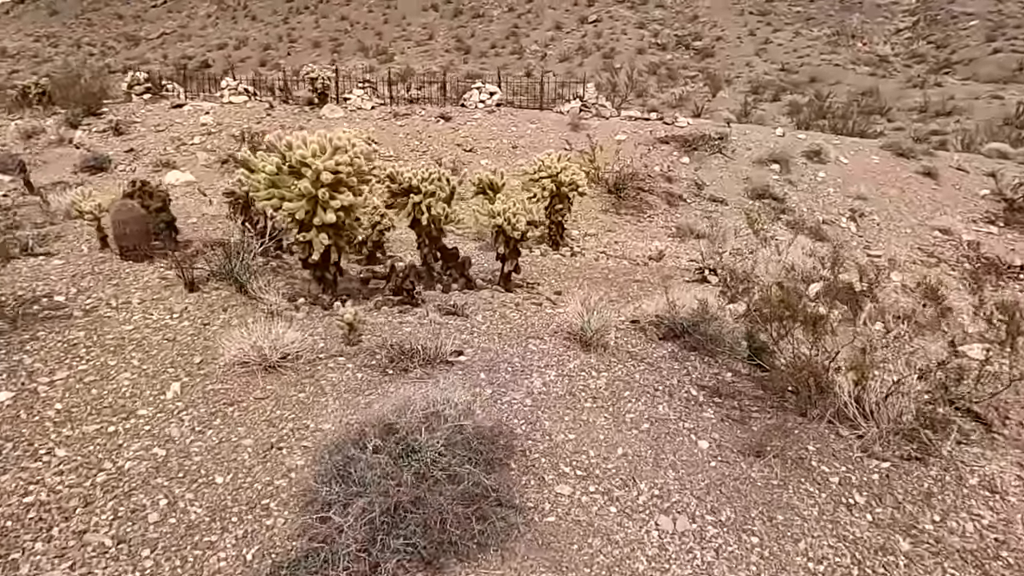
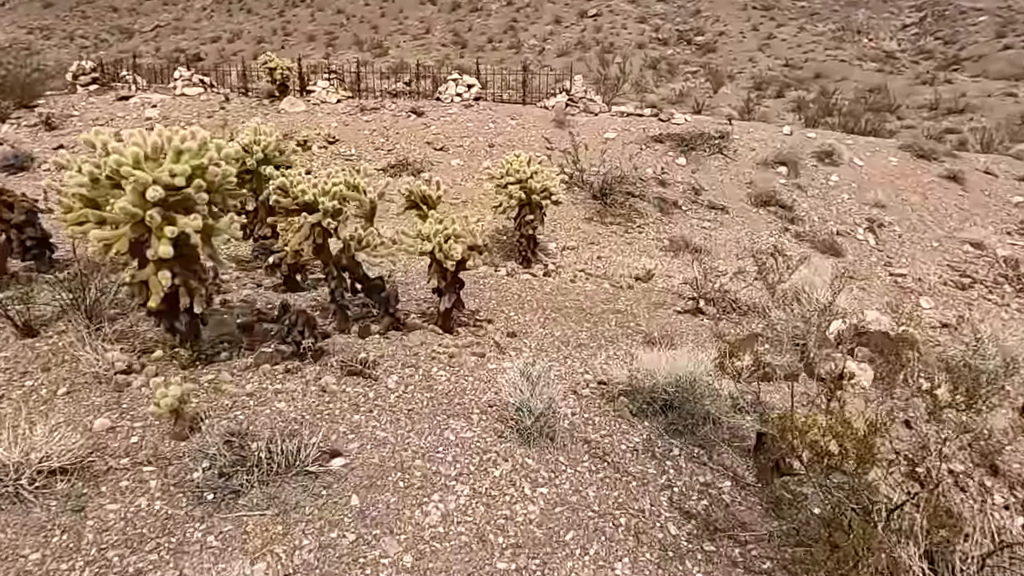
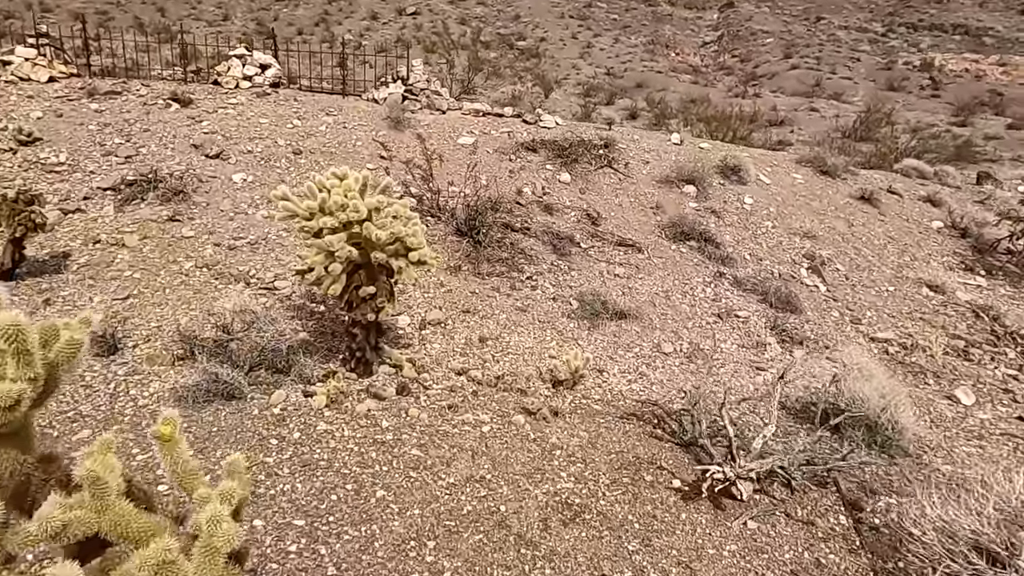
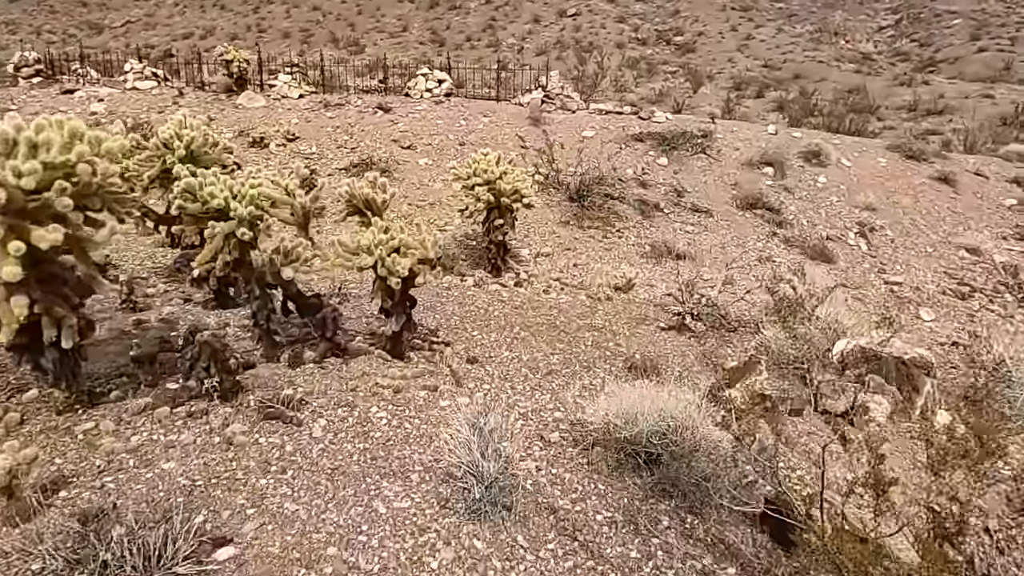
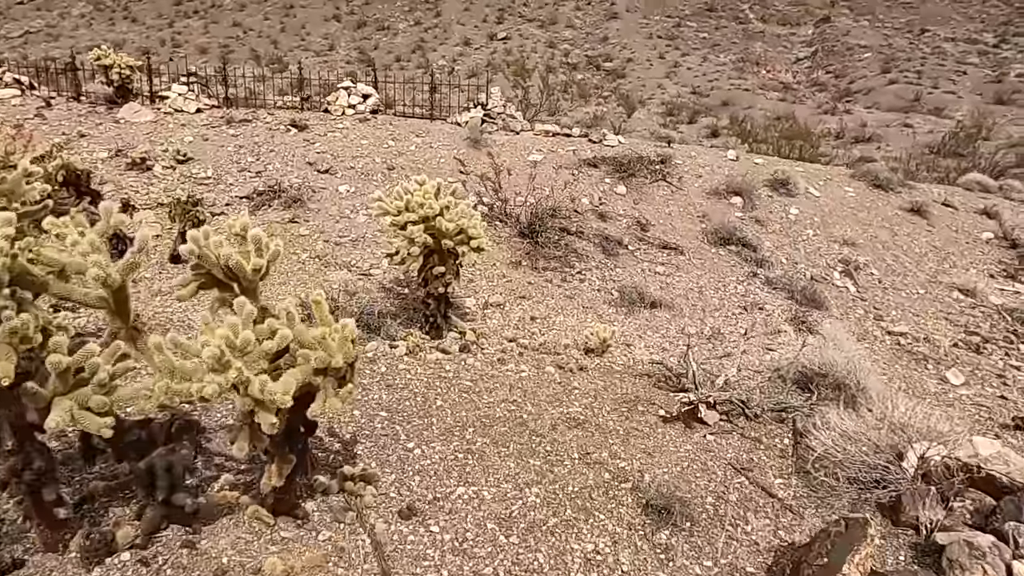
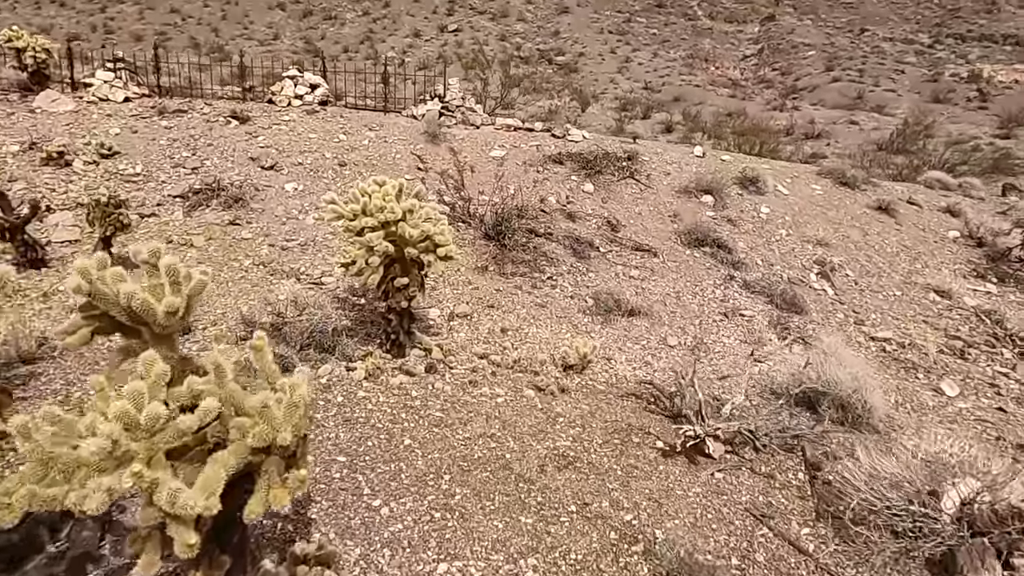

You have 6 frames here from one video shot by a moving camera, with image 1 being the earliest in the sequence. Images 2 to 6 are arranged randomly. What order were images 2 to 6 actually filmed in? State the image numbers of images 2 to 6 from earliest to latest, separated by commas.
2, 4, 5, 6, 3
